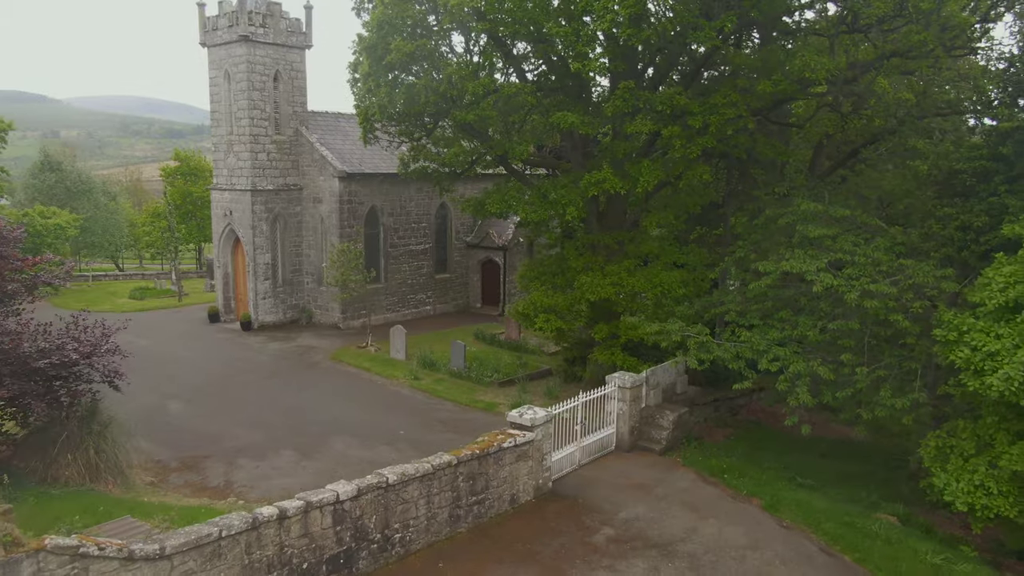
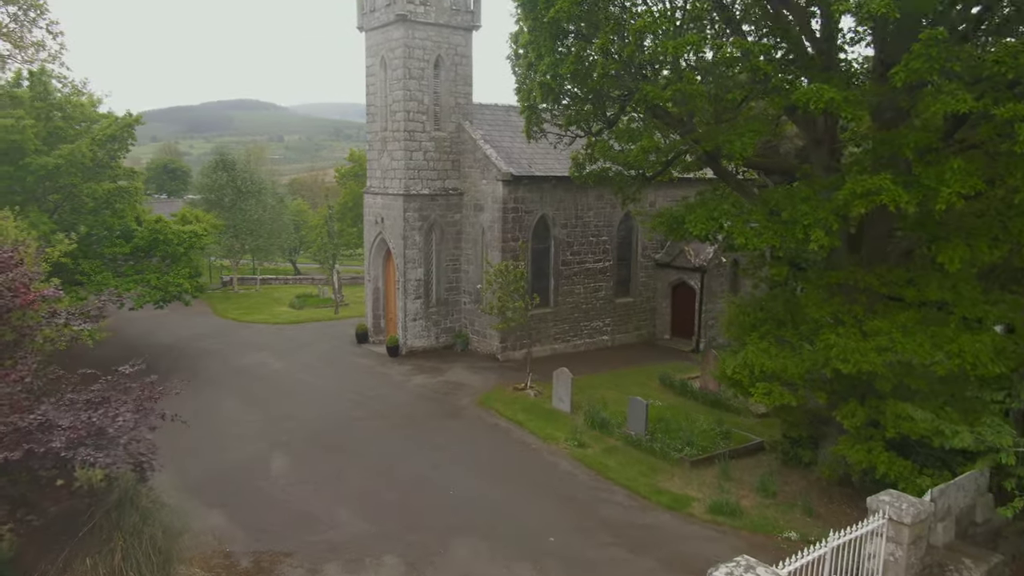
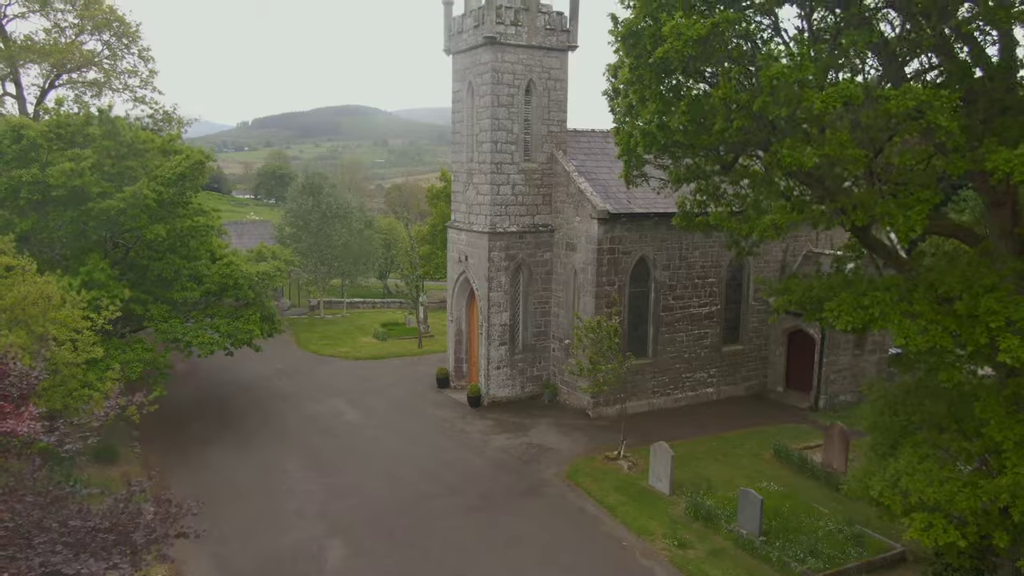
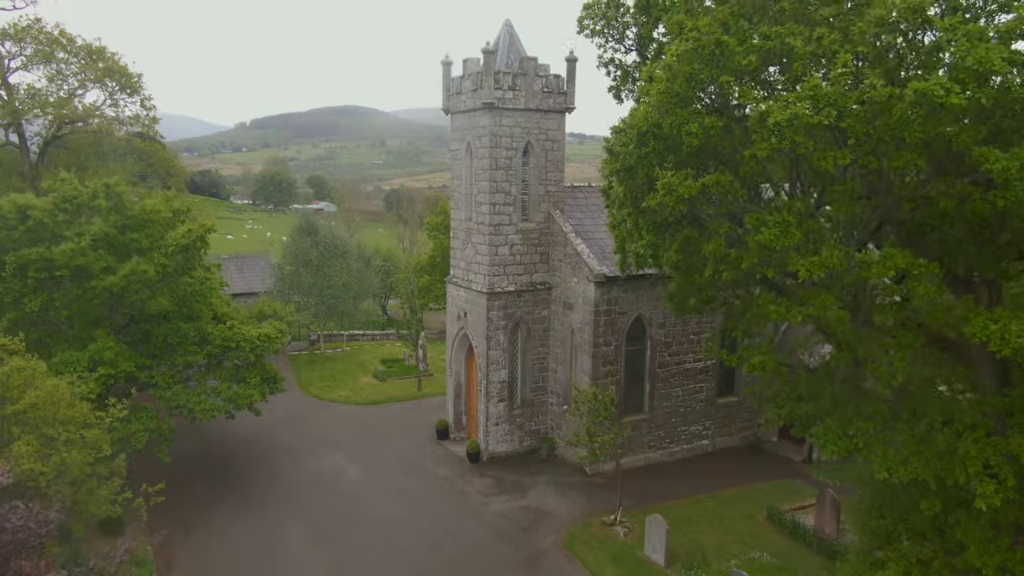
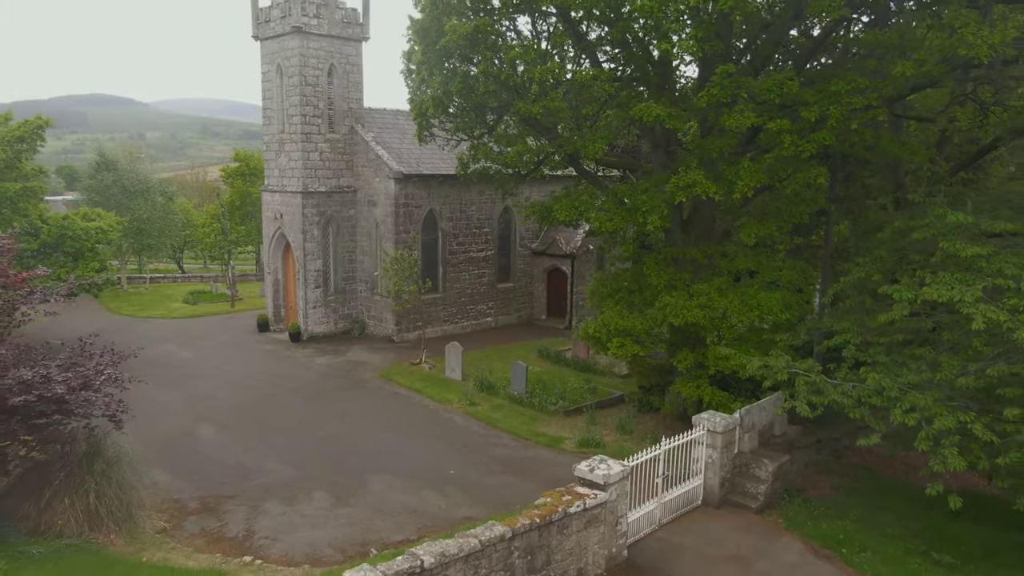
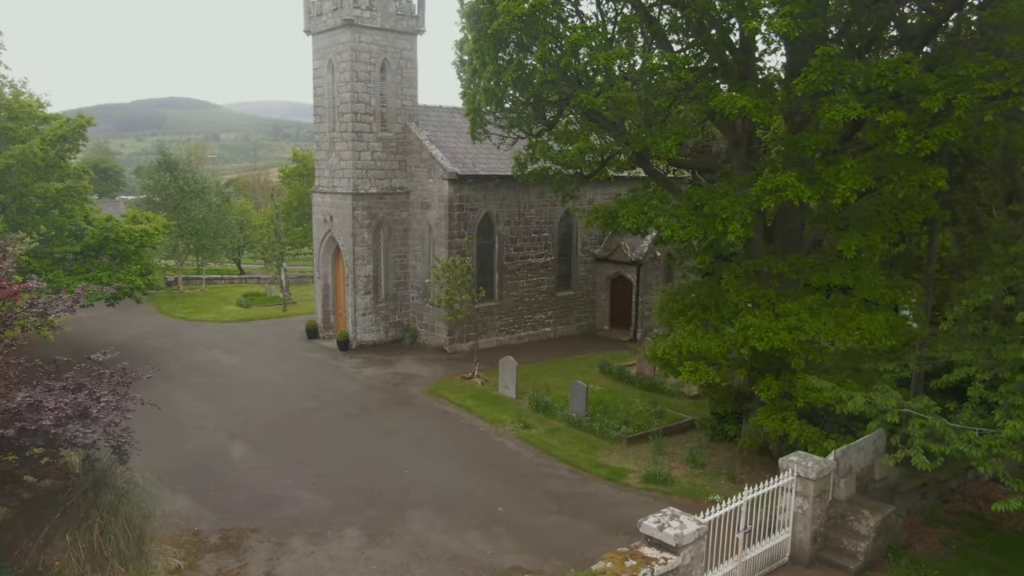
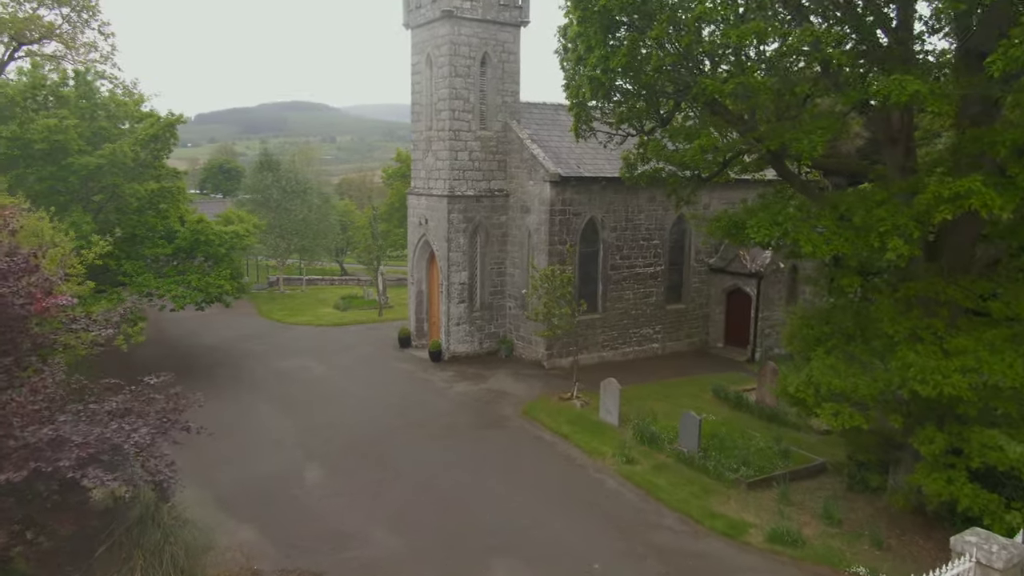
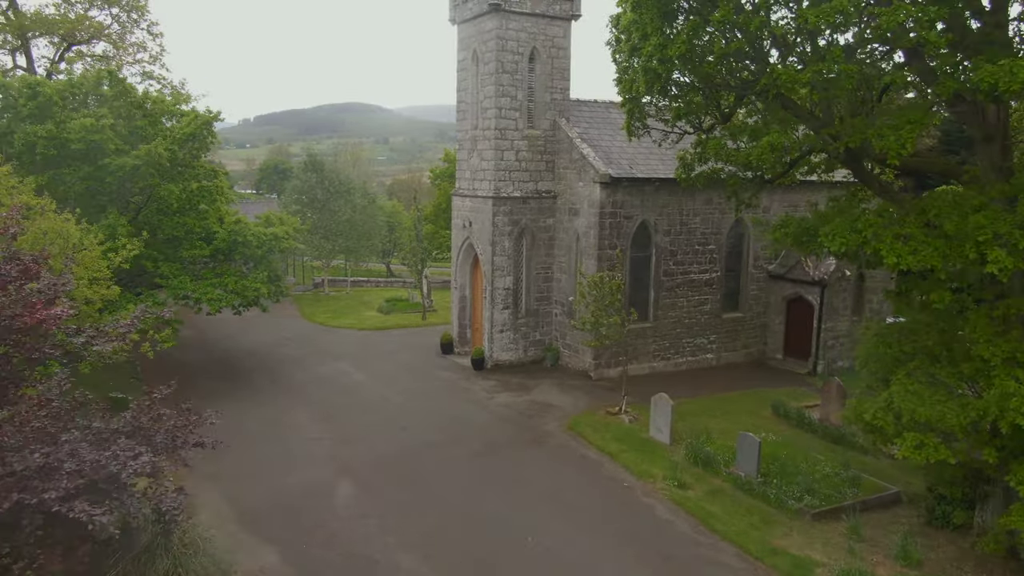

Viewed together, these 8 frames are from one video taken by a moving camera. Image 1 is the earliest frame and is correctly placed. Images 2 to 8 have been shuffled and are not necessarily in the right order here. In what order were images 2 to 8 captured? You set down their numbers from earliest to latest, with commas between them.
5, 6, 2, 7, 8, 3, 4
